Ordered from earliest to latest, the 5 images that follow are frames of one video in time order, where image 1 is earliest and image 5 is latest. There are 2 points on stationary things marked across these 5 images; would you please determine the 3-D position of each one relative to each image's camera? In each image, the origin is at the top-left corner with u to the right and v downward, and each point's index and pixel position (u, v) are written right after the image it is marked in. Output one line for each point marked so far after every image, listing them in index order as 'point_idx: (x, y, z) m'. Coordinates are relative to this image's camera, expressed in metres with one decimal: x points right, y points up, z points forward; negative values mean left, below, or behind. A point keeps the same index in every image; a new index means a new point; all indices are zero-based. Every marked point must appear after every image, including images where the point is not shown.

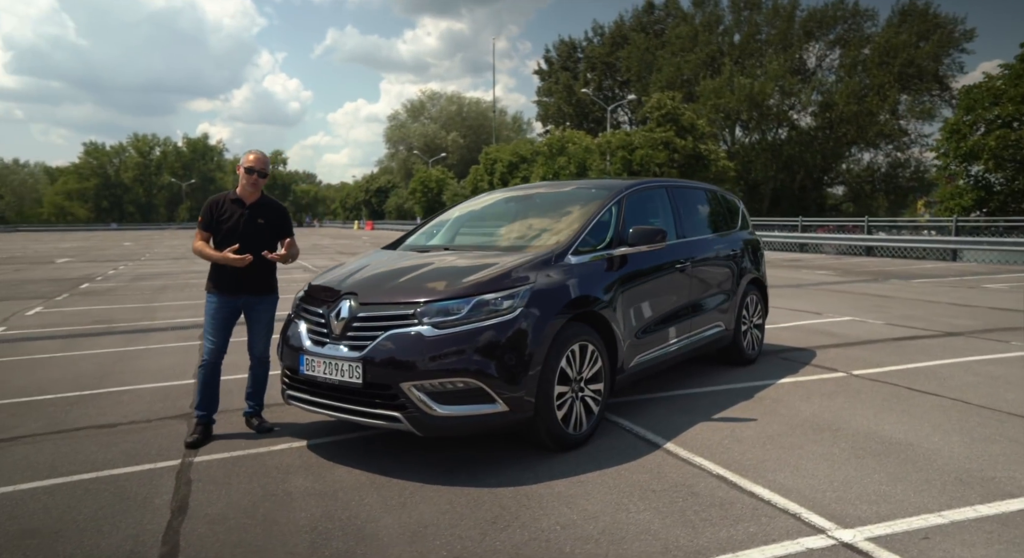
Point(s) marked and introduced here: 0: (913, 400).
0: (+3.1, -0.9, +4.8) m
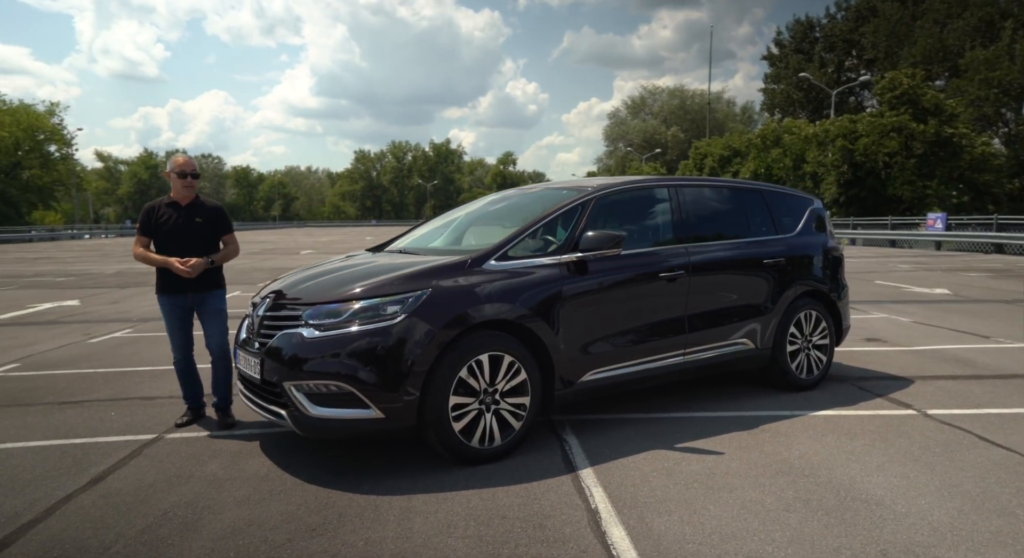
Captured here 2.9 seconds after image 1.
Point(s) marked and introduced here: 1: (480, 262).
0: (+2.8, -1.0, +3.9) m
1: (-0.2, +0.1, +3.6) m
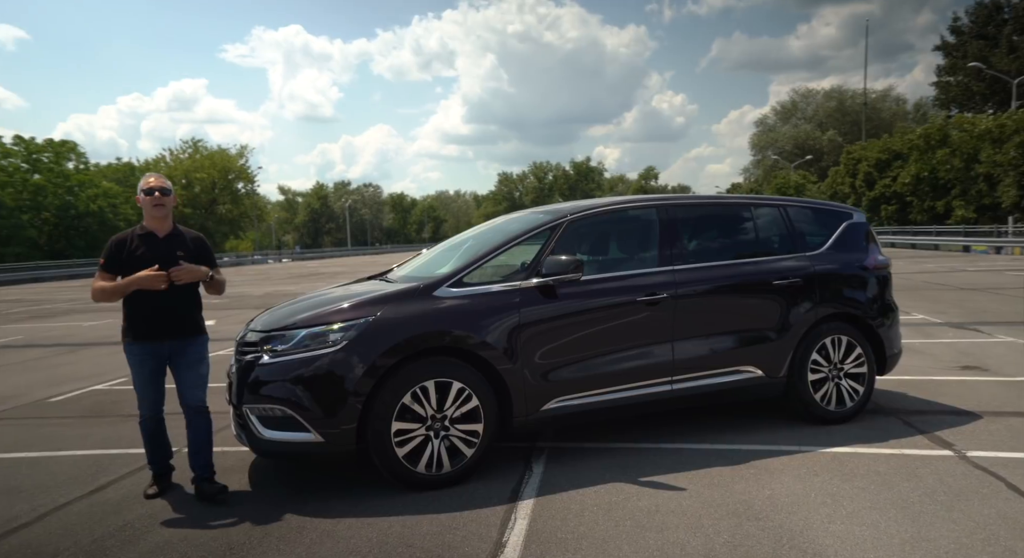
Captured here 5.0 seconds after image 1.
0: (+2.5, -1.2, +3.4) m
1: (-0.4, -0.1, +3.6) m
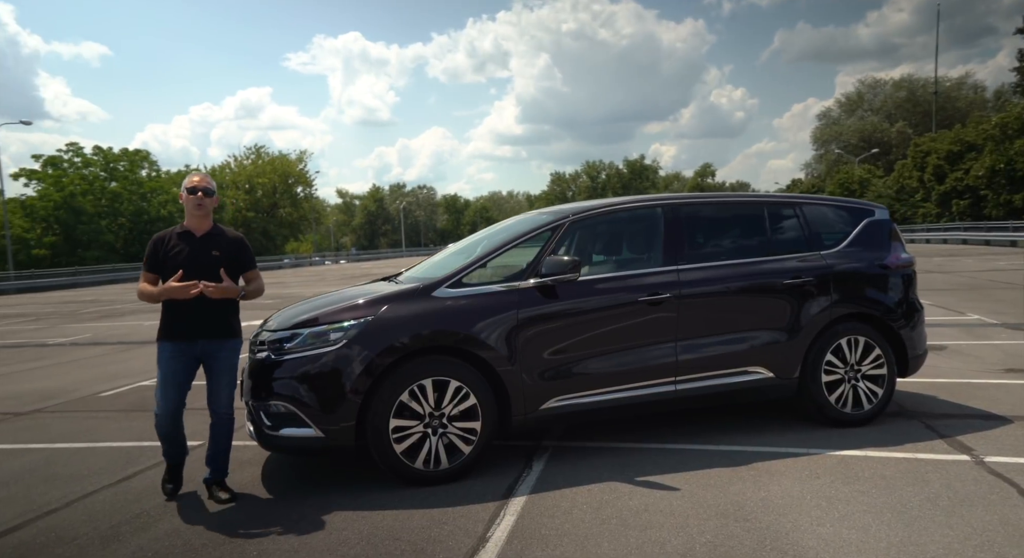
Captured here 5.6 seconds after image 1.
0: (+2.5, -1.2, +3.3) m
1: (-0.5, -0.1, +3.8) m
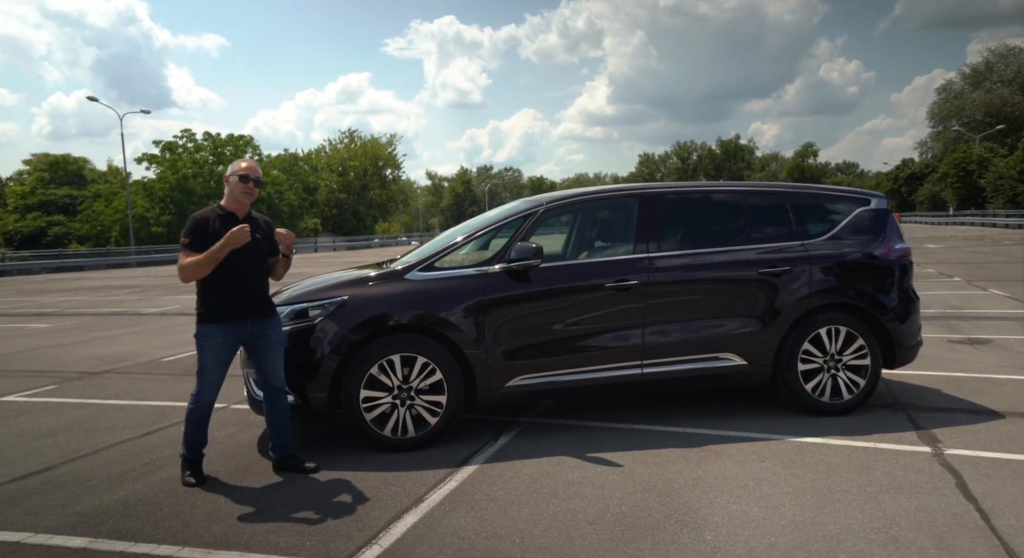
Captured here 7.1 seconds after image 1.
0: (+2.2, -1.2, +3.4) m
1: (-0.7, 0.0, +4.1) m
